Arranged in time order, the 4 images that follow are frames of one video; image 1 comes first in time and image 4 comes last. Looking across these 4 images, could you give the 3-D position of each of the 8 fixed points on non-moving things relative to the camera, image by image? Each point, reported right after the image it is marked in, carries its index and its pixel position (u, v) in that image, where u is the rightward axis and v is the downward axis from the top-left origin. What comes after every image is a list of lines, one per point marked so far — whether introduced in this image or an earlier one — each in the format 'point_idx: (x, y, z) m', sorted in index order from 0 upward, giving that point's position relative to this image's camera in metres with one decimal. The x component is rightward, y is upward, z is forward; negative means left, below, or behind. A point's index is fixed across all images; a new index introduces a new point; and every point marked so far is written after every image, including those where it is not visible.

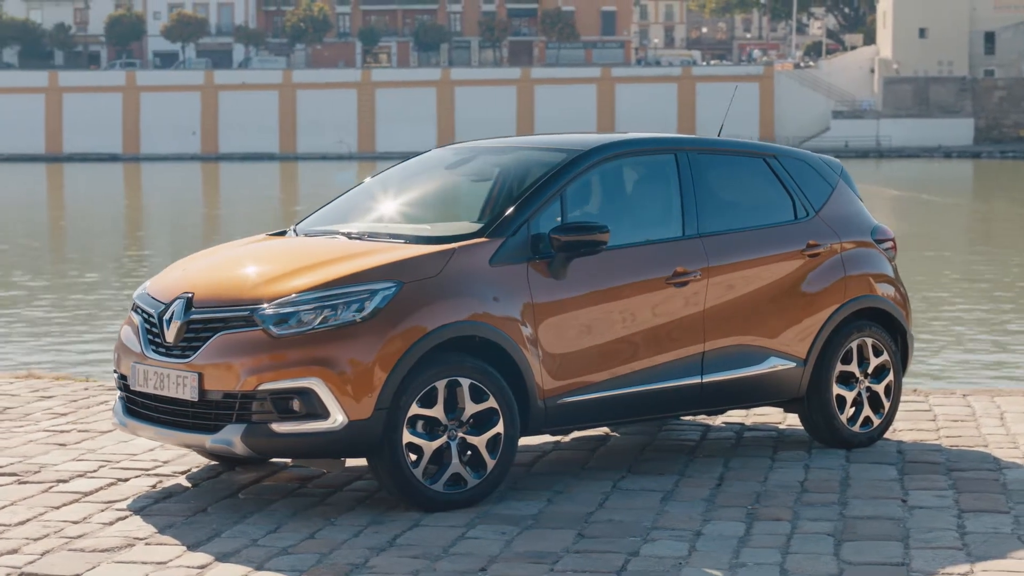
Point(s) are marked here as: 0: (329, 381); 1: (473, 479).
0: (-0.5, -0.3, +5.4) m
1: (-0.1, -0.6, +5.8) m
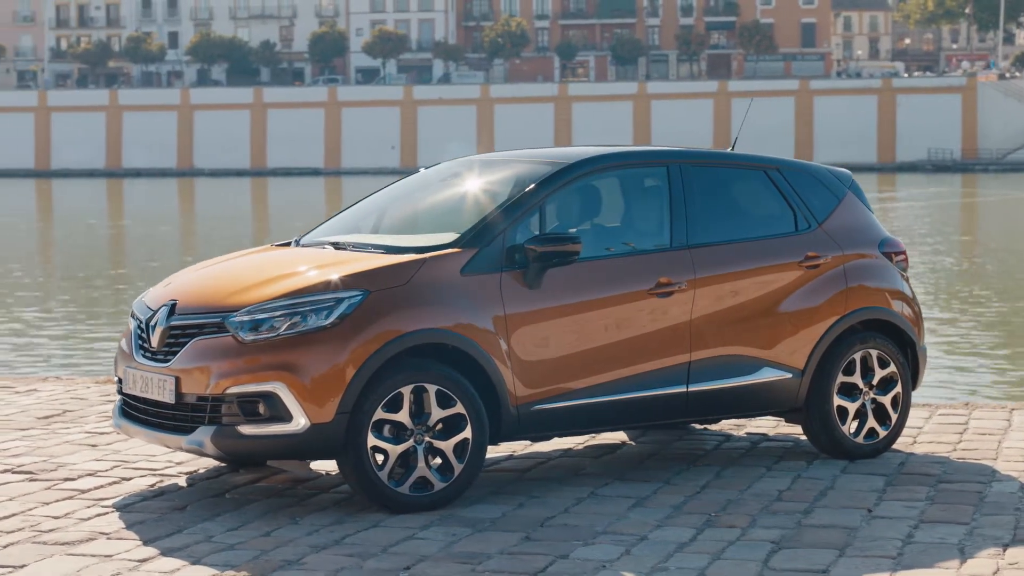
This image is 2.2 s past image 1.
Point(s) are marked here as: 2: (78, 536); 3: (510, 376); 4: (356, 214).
0: (-0.7, -0.3, +5.7) m
1: (-0.2, -0.6, +5.9) m
2: (-1.3, -0.7, +5.5) m
3: (0.0, -0.3, +6.1) m
4: (-0.6, +0.3, +7.0) m
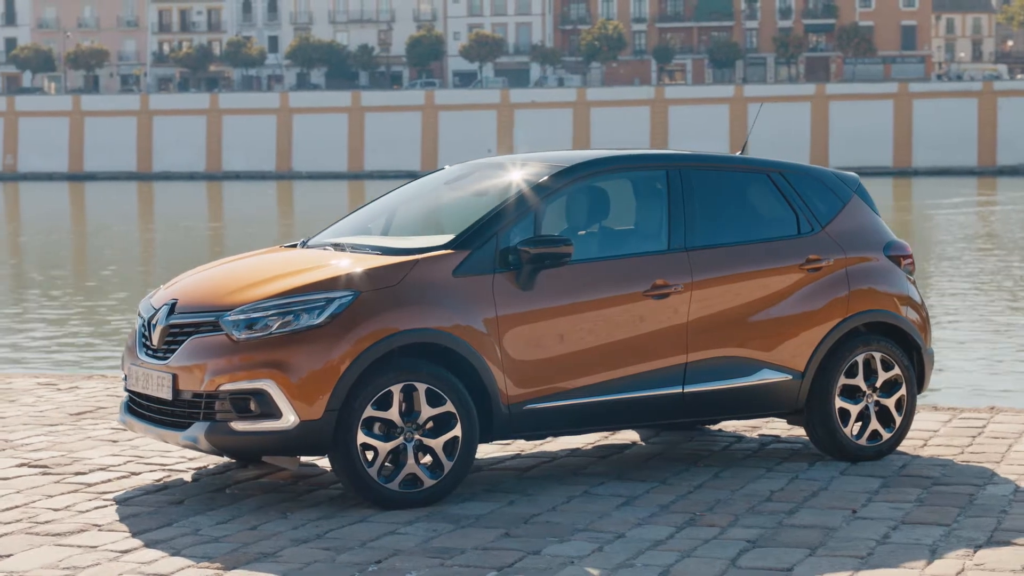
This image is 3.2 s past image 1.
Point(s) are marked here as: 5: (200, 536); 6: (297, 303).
0: (-0.7, -0.3, +5.8) m
1: (-0.3, -0.6, +6.0) m
2: (-1.3, -0.7, +5.6) m
3: (0.0, -0.3, +6.2) m
4: (-0.5, +0.3, +7.1) m
5: (-0.9, -0.7, +5.5) m
6: (-0.7, 0.0, +5.9) m
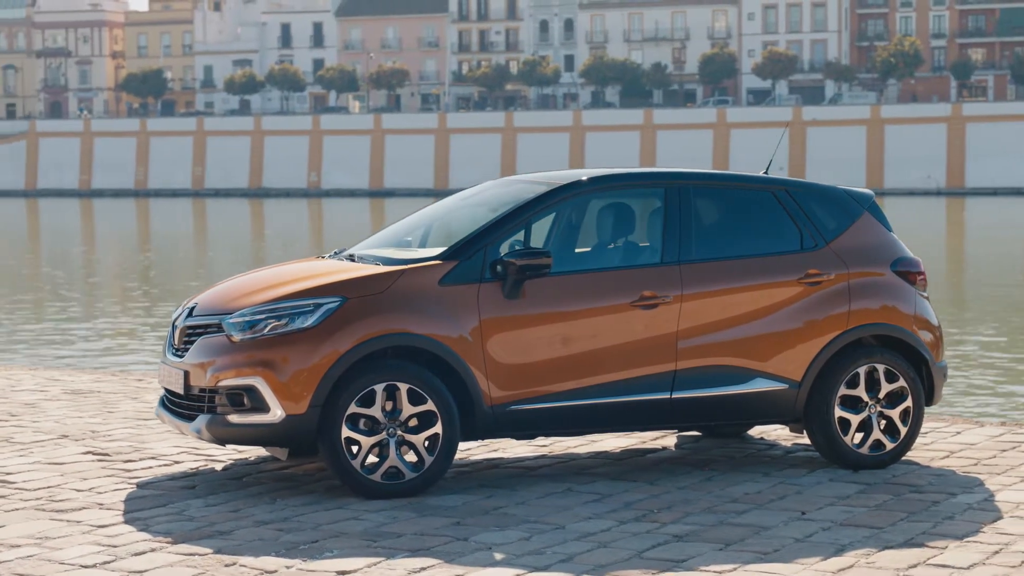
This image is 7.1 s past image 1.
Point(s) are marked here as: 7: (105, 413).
0: (-0.8, -0.3, +6.4) m
1: (-0.3, -0.6, +6.5) m
2: (-1.4, -0.7, +6.3) m
3: (-0.1, -0.3, +6.6) m
4: (-0.4, +0.2, +7.7) m
5: (-1.1, -0.7, +6.1) m
6: (-0.8, -0.1, +6.4) m
7: (-2.0, -0.6, +9.2) m
